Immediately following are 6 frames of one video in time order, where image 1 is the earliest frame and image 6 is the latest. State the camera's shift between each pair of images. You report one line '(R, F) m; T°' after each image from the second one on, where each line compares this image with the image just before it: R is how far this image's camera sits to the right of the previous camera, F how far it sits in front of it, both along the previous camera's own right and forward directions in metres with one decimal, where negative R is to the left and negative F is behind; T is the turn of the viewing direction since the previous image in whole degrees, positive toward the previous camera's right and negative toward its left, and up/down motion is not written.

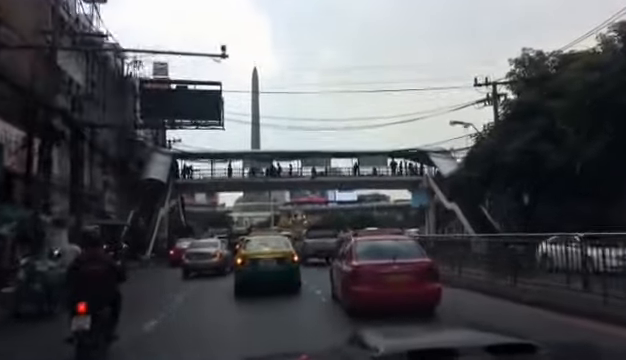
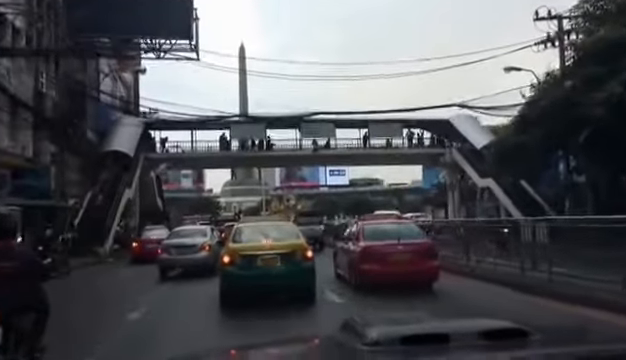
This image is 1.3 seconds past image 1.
(-0.1, +2.0) m; +1°
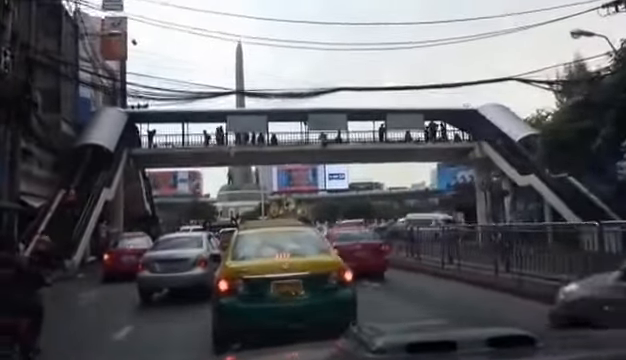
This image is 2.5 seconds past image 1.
(-0.1, +1.2) m; 0°
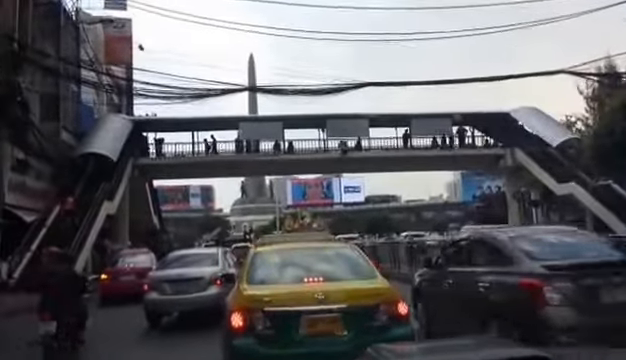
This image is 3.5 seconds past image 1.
(0.0, +0.6) m; -1°
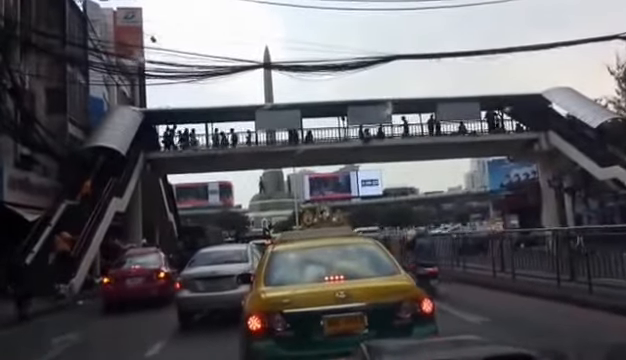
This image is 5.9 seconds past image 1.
(0.0, +0.4) m; -1°
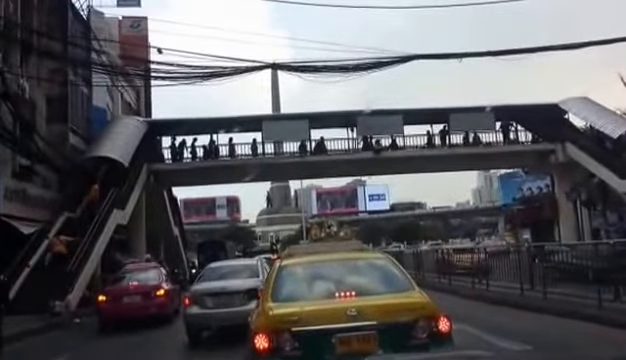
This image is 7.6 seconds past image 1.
(0.0, +0.2) m; 0°
